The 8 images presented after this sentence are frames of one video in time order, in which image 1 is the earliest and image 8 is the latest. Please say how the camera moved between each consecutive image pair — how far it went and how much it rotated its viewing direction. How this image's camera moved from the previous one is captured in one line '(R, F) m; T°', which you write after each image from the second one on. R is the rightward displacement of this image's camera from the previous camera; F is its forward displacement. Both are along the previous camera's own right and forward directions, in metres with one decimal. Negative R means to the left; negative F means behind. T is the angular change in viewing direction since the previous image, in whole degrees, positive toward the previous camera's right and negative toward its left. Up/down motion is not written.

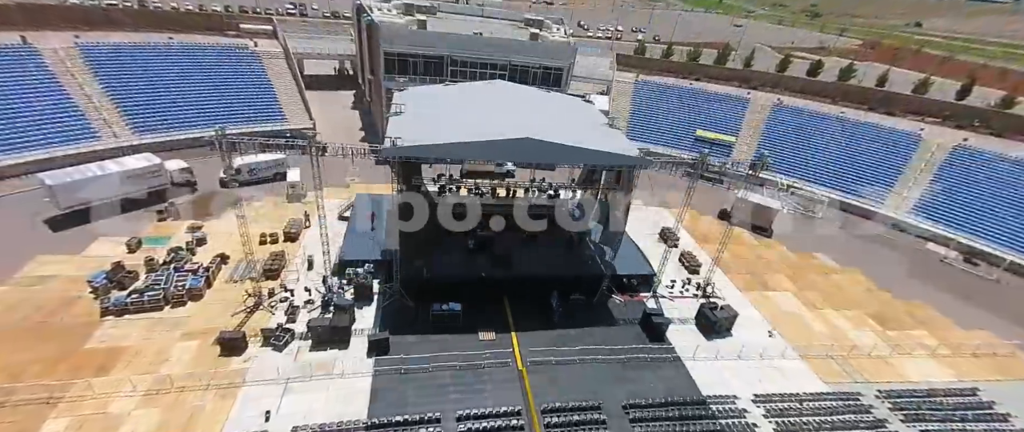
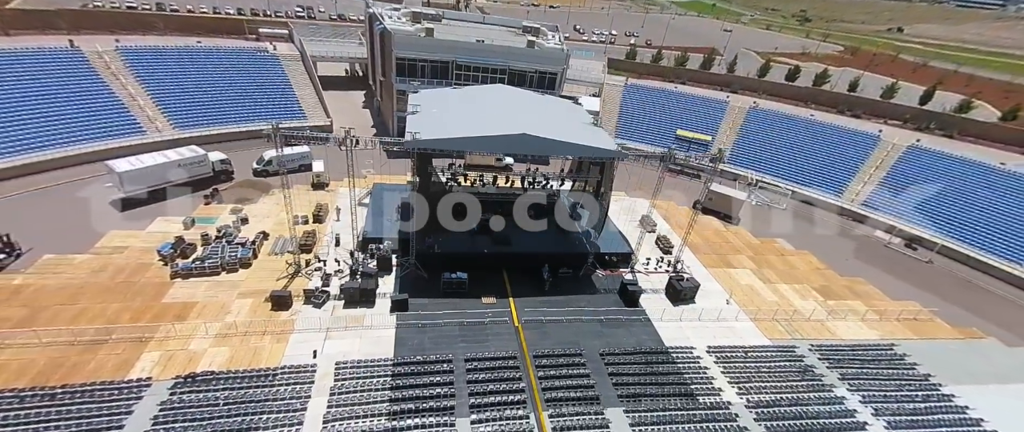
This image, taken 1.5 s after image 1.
(-0.1, -3.9) m; 0°
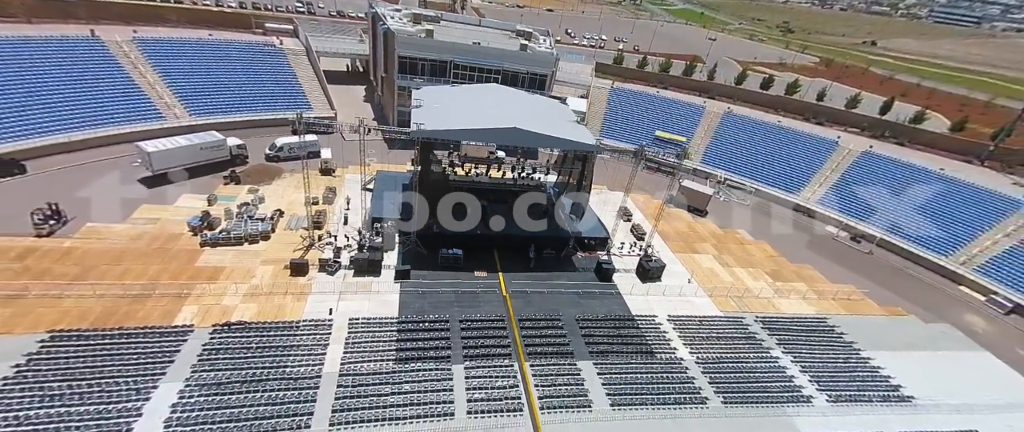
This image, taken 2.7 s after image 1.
(0.0, -3.4) m; +2°
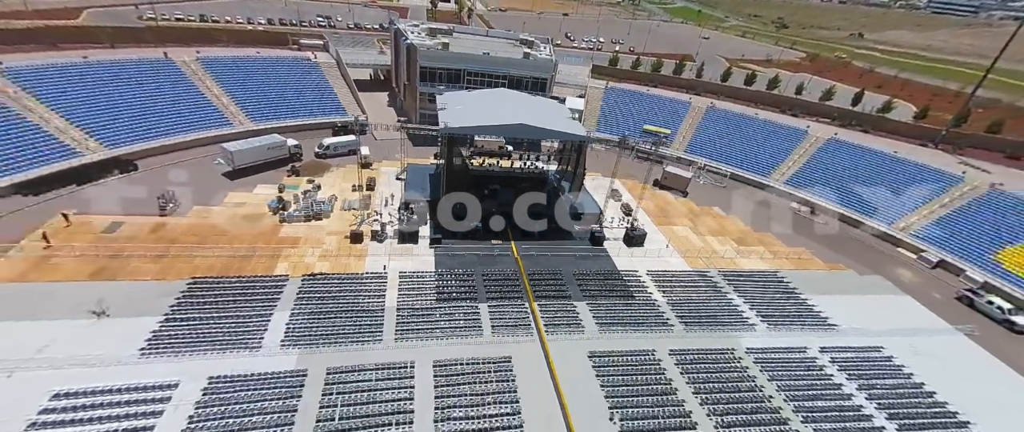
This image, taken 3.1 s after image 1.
(-0.3, -6.7) m; -1°
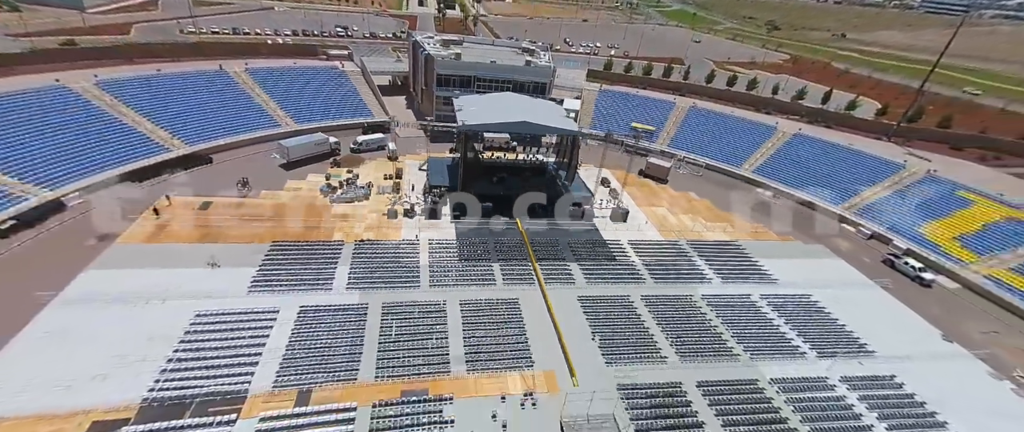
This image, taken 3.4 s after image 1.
(-0.3, -7.5) m; 0°
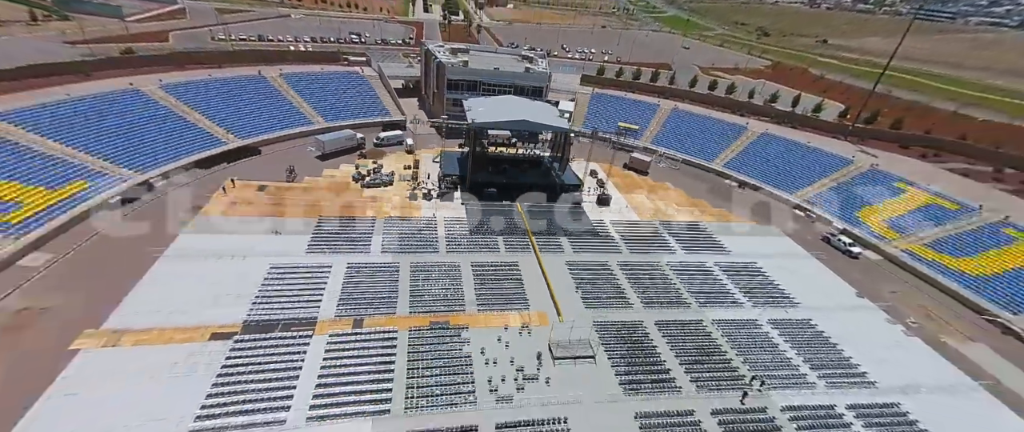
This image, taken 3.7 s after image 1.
(-0.1, -7.8) m; 0°
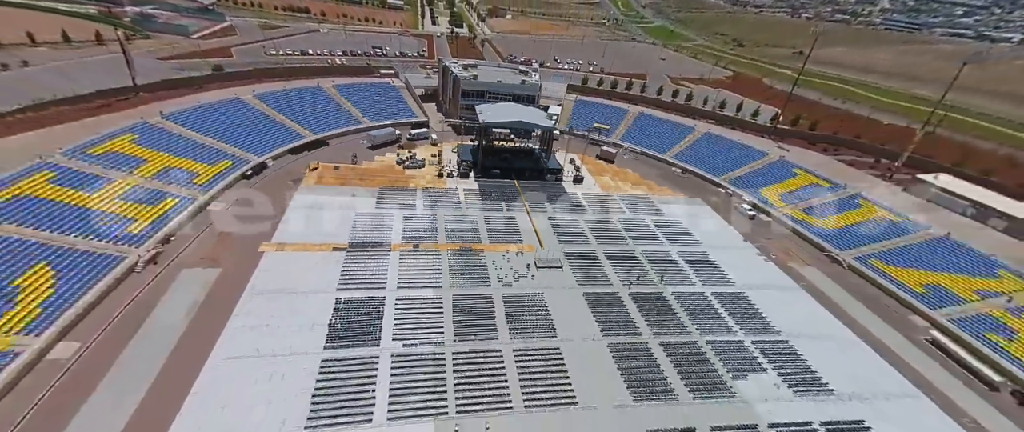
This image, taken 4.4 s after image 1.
(-0.2, -18.8) m; 0°
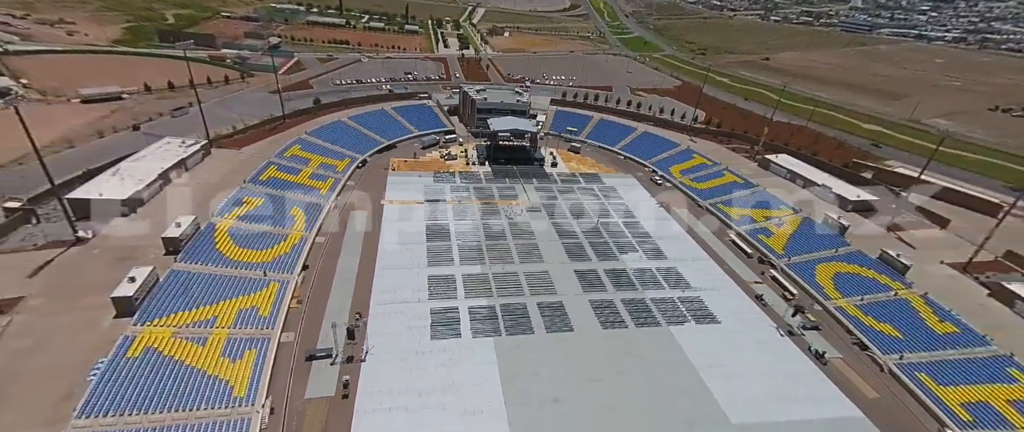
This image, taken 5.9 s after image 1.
(+0.5, -40.3) m; 0°
